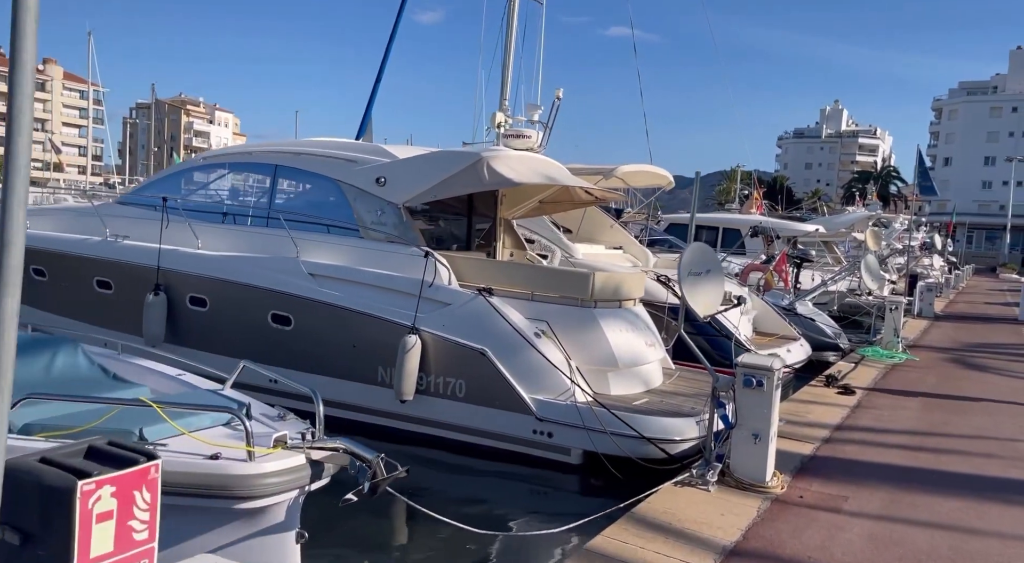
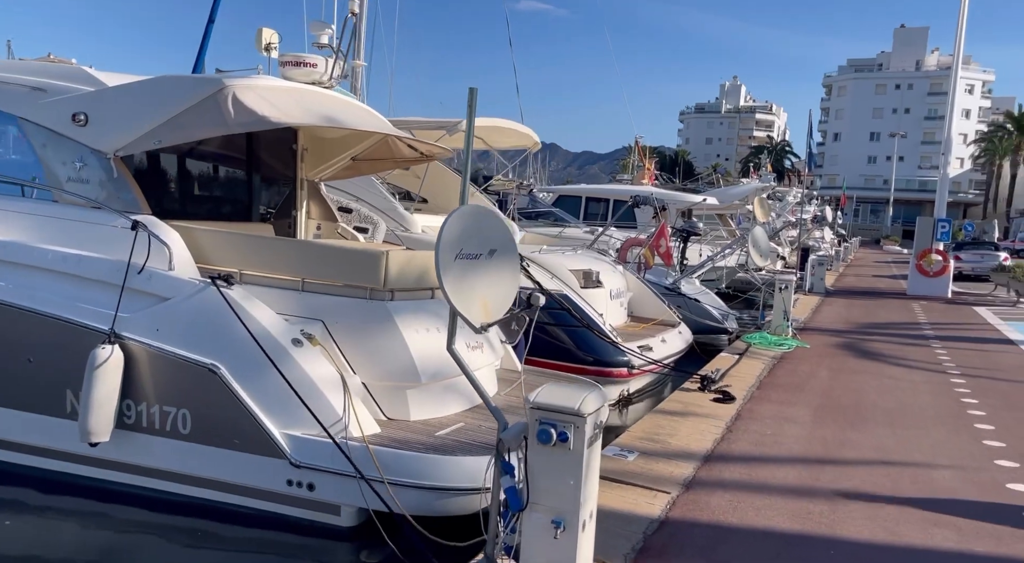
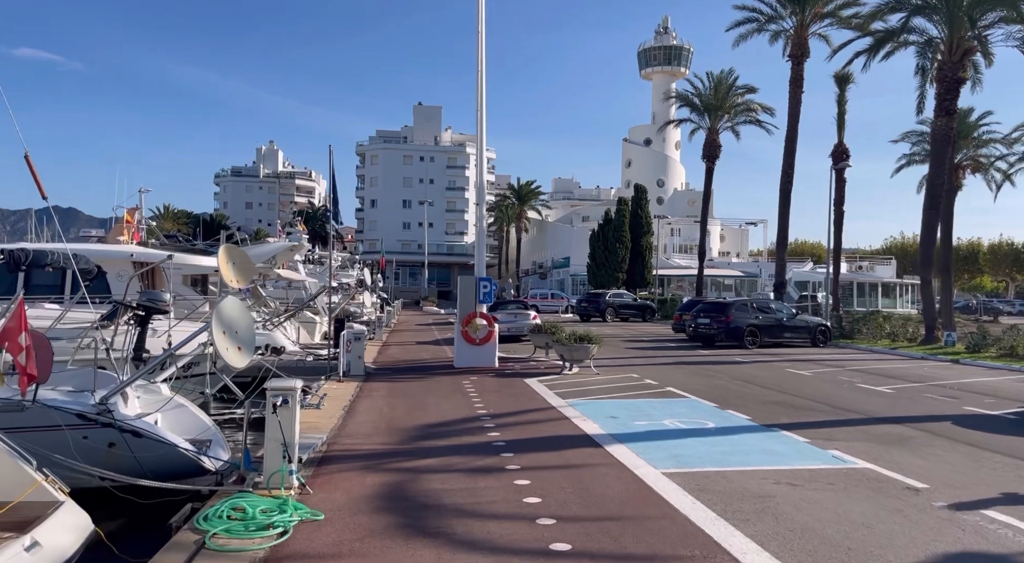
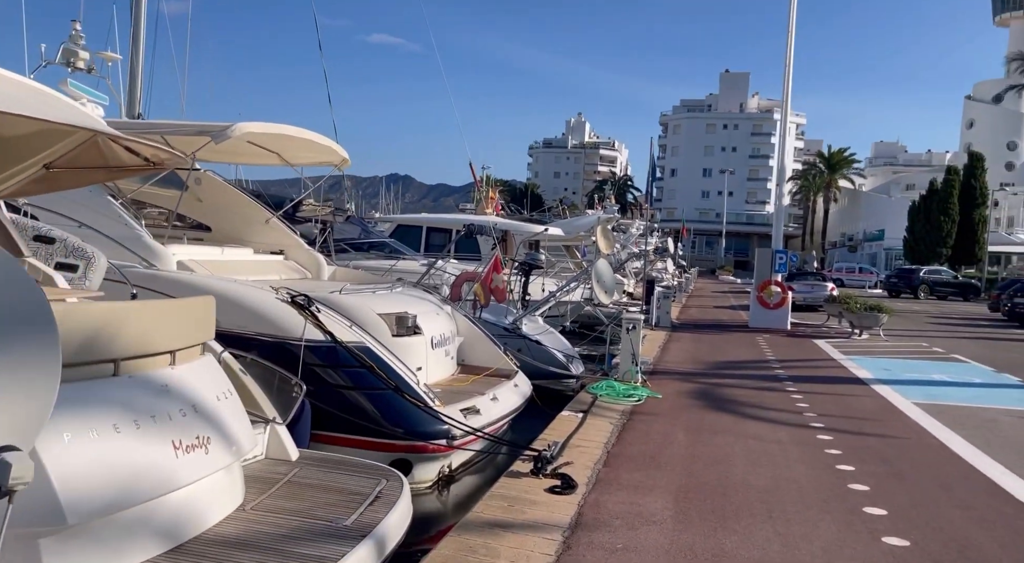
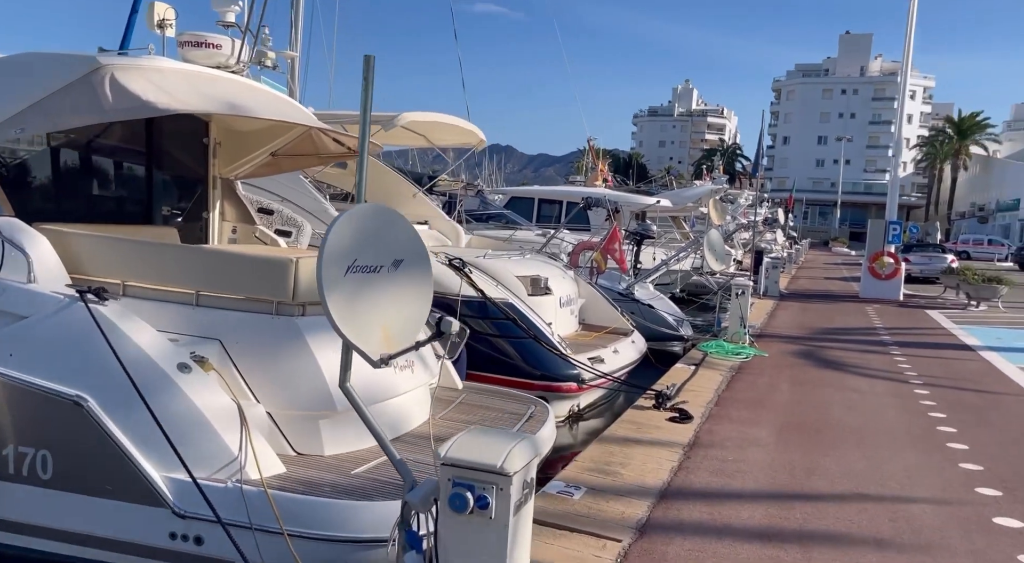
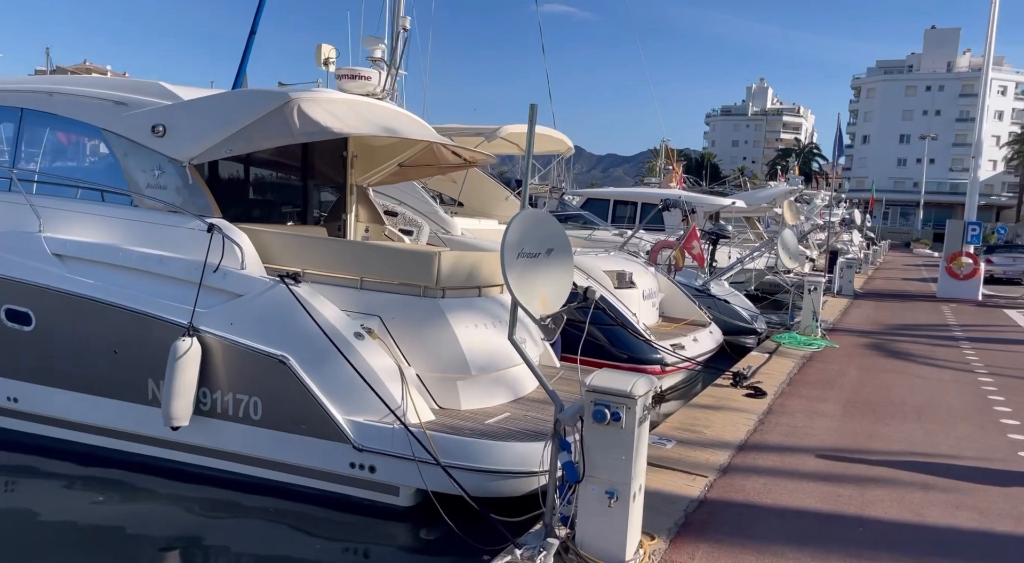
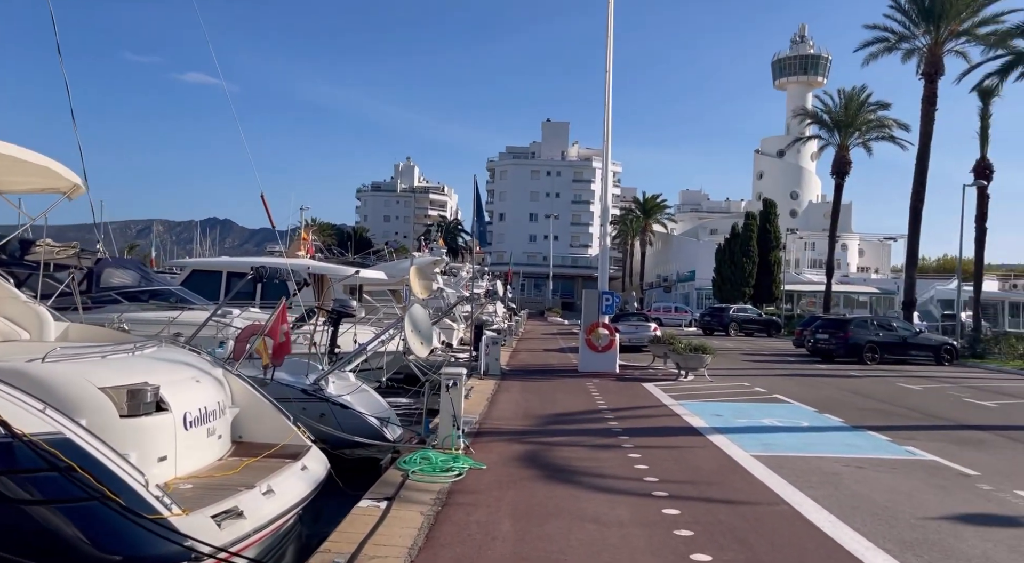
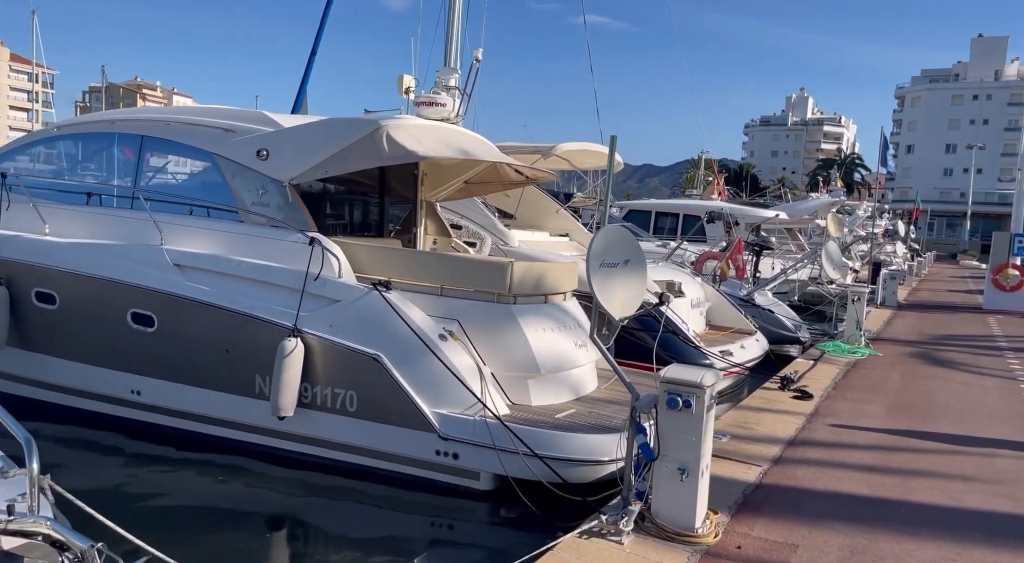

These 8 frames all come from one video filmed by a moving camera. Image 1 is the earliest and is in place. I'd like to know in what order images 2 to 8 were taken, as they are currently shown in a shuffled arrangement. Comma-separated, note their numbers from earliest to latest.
8, 6, 2, 5, 4, 7, 3
